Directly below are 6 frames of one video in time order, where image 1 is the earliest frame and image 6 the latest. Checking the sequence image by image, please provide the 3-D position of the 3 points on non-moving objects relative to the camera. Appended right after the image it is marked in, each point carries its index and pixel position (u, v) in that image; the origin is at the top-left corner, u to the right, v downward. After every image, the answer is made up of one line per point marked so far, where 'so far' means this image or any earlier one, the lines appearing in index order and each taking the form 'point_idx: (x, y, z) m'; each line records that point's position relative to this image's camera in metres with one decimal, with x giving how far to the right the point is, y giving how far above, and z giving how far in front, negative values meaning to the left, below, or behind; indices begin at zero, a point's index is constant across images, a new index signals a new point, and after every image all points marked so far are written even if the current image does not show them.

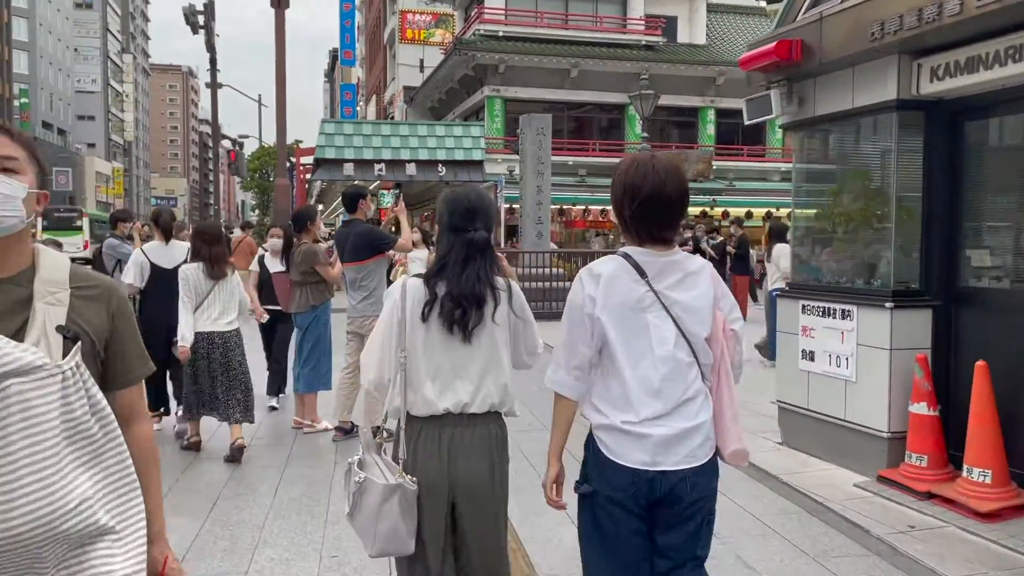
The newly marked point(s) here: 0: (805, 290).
0: (+1.9, 0.0, +5.3) m
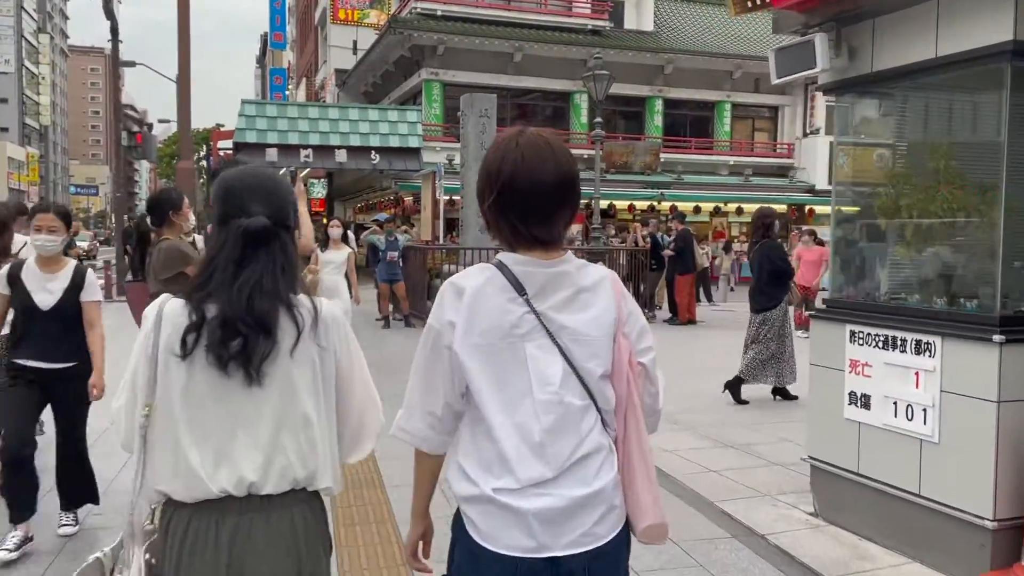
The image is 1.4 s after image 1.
0: (+1.6, -0.1, +3.9) m
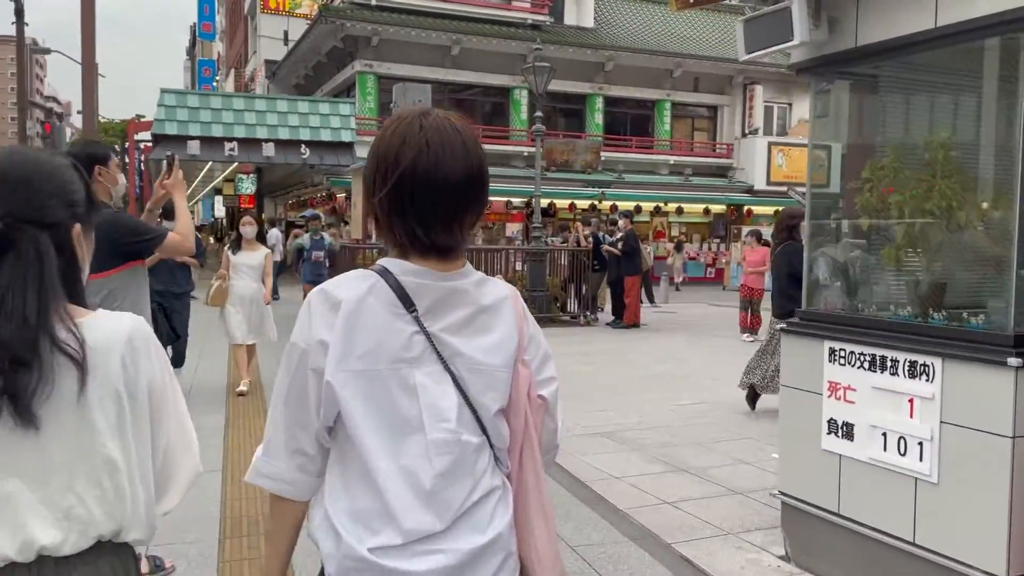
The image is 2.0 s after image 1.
0: (+1.3, -0.1, +3.4) m
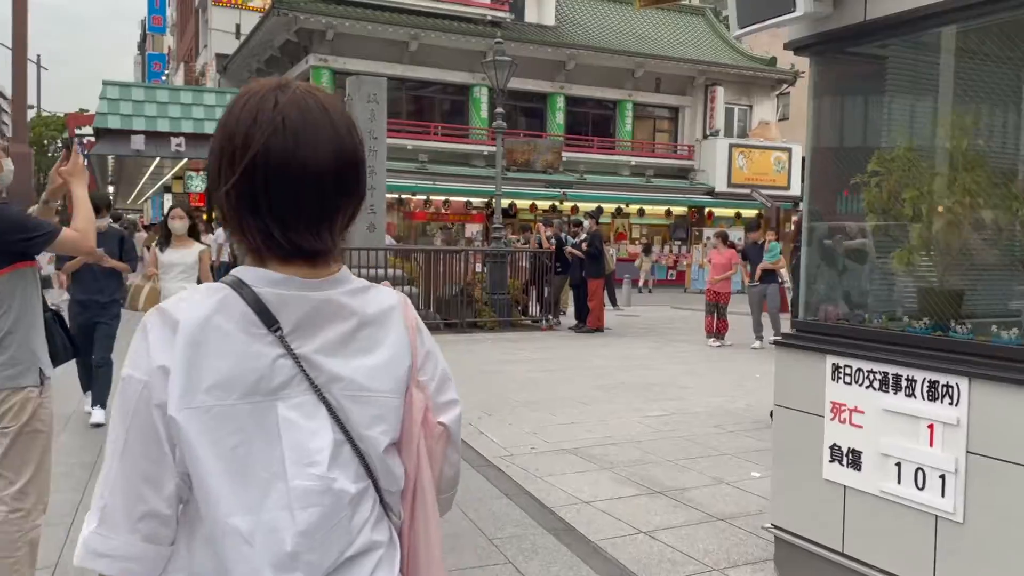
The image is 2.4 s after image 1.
0: (+1.2, -0.2, +3.0) m
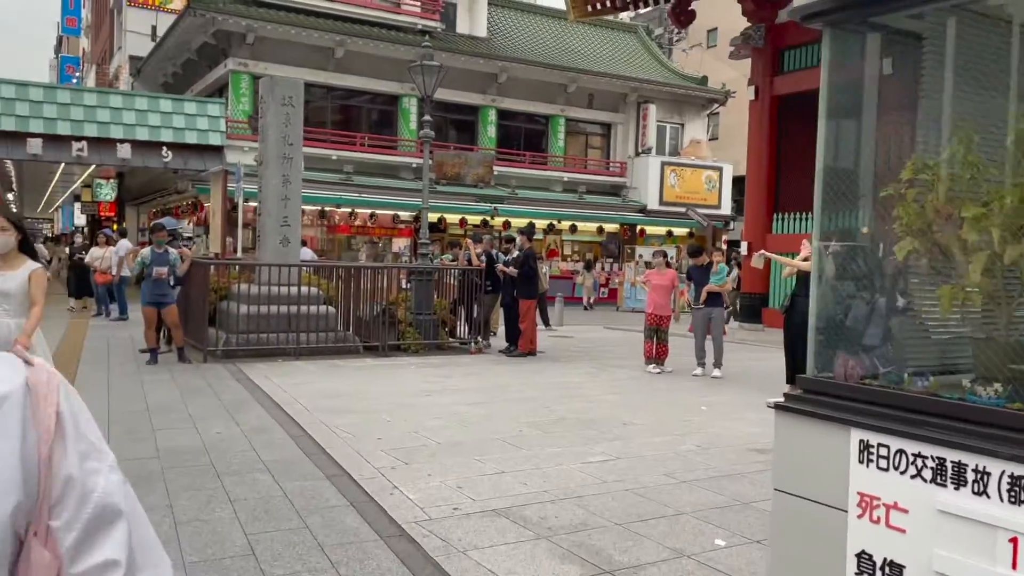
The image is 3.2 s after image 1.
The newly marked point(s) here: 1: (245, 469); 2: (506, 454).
0: (+0.9, -0.3, +2.2) m
1: (-1.7, -1.2, +5.3) m
2: (0.0, -1.2, +5.7) m
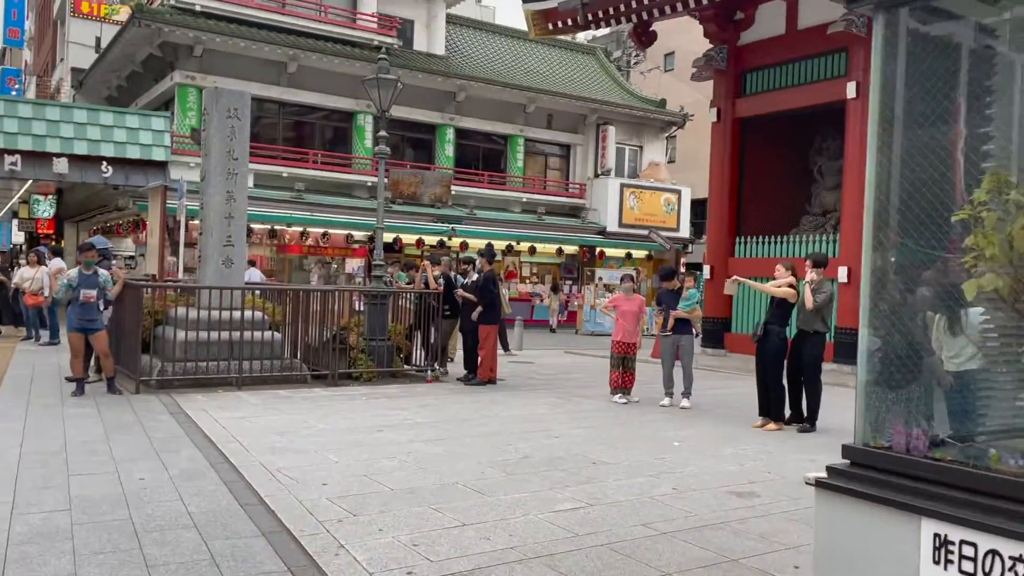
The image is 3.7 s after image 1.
0: (+0.9, -0.4, +1.7) m
1: (-1.9, -1.3, +4.7) m
2: (-0.3, -1.3, +5.1) m
